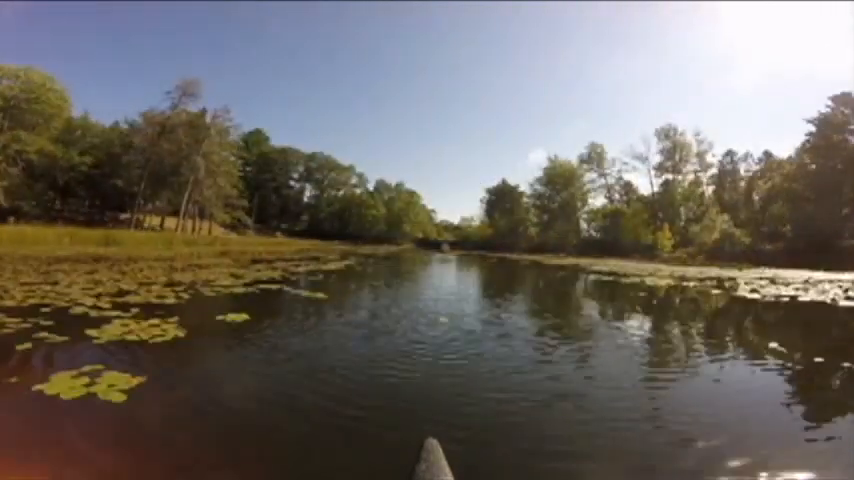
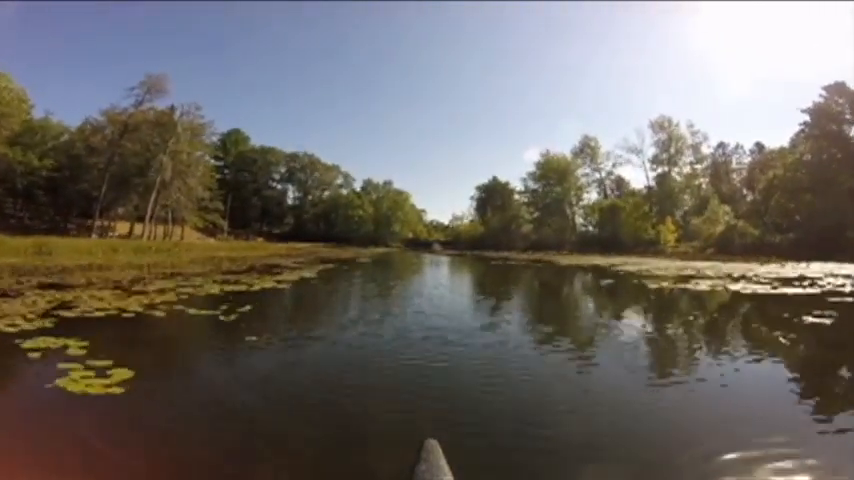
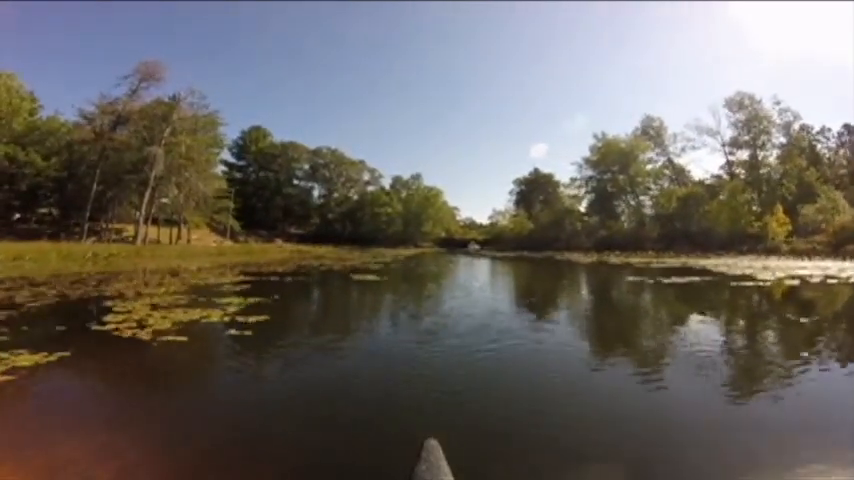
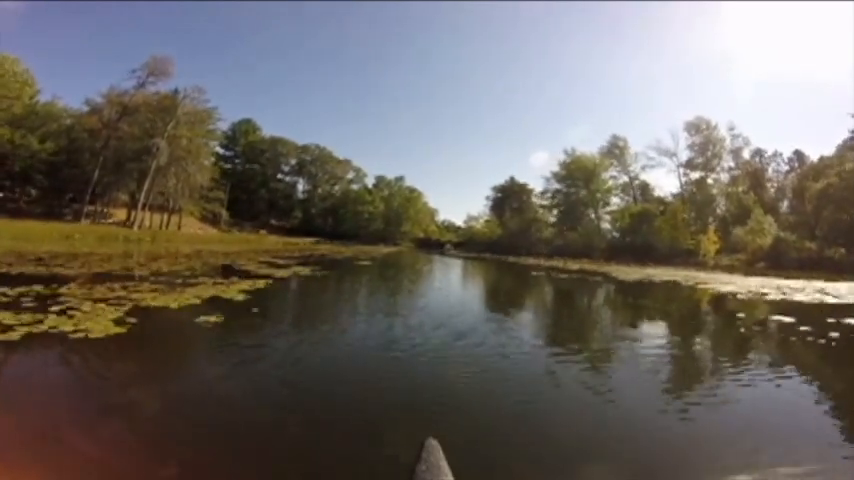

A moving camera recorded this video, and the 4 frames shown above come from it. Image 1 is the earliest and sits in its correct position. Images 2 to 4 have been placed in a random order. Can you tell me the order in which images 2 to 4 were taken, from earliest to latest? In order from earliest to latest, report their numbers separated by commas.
2, 4, 3
